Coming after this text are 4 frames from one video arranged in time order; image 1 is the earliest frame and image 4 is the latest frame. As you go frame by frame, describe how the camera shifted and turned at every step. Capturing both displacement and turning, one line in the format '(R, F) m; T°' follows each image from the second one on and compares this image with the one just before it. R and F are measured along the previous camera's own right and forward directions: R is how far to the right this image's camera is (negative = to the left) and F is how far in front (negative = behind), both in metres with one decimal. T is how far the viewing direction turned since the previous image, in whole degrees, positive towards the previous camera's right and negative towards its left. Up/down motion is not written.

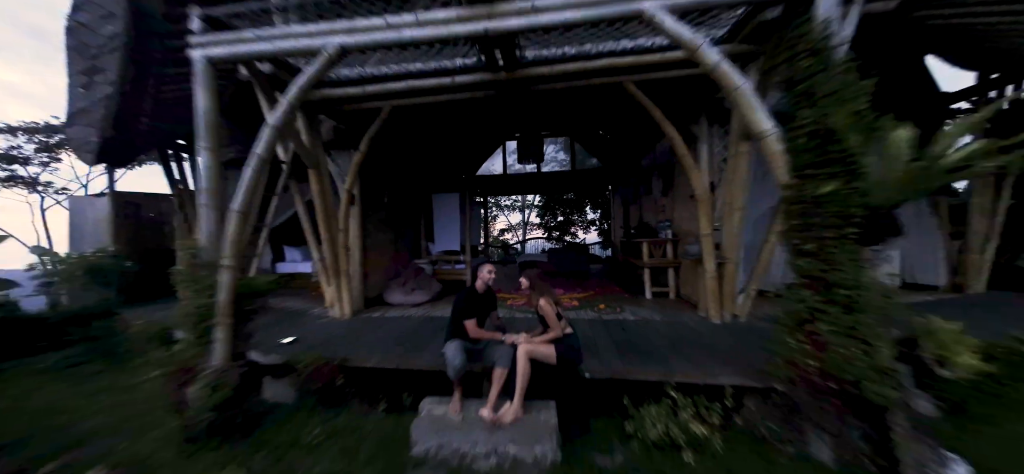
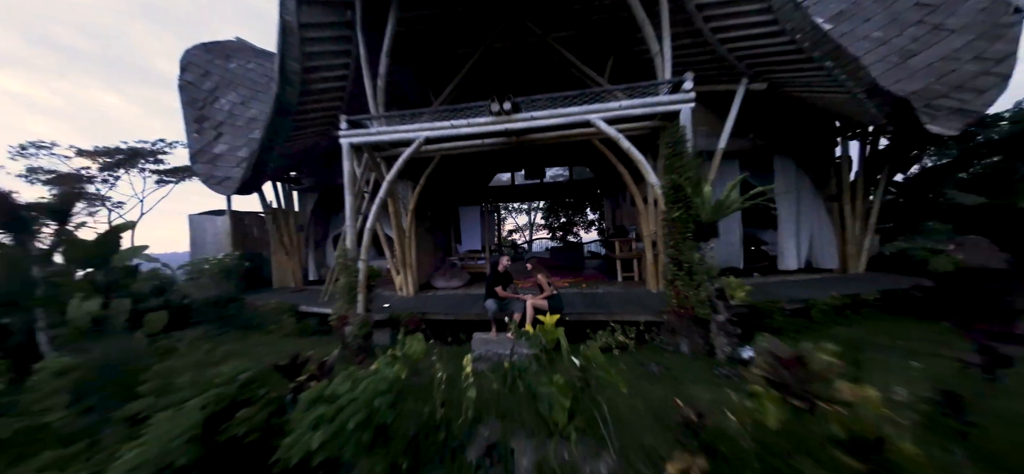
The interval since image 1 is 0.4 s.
(0.0, -1.1) m; -1°
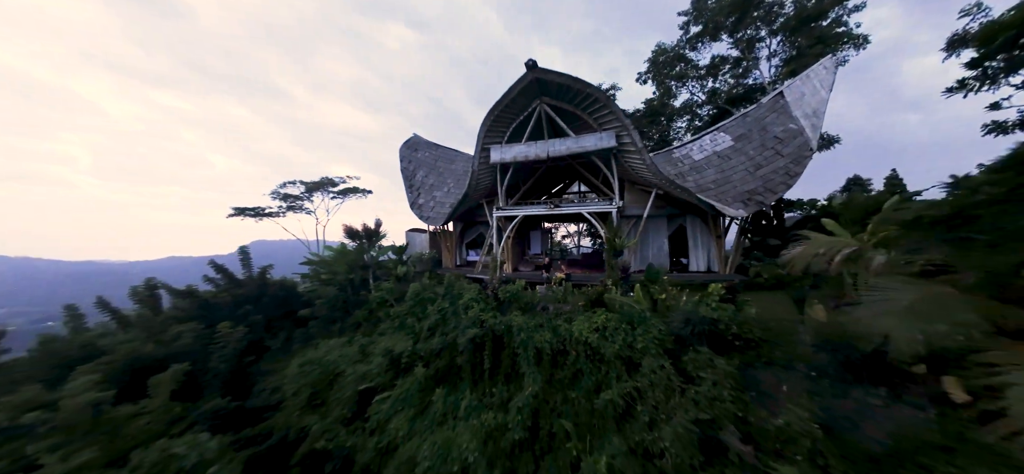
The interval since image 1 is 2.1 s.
(+0.4, -4.7) m; -11°
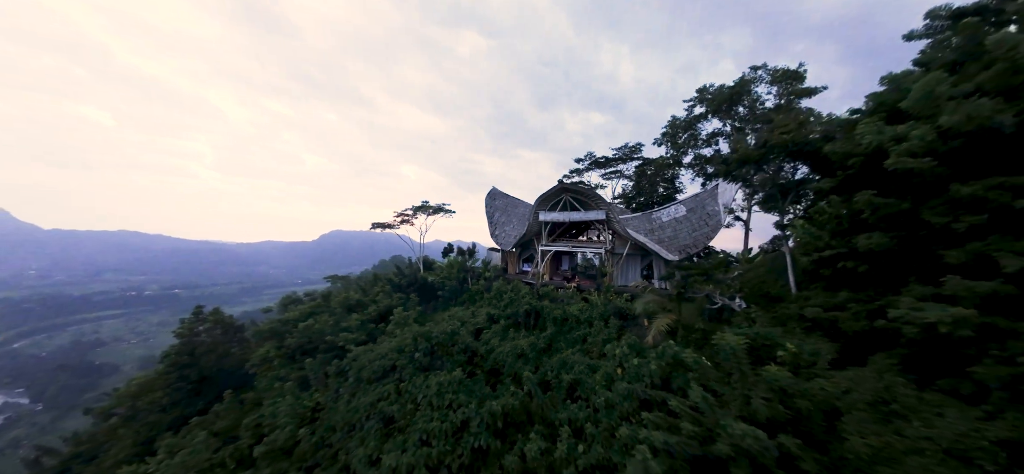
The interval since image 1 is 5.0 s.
(+0.6, -6.6) m; -10°
